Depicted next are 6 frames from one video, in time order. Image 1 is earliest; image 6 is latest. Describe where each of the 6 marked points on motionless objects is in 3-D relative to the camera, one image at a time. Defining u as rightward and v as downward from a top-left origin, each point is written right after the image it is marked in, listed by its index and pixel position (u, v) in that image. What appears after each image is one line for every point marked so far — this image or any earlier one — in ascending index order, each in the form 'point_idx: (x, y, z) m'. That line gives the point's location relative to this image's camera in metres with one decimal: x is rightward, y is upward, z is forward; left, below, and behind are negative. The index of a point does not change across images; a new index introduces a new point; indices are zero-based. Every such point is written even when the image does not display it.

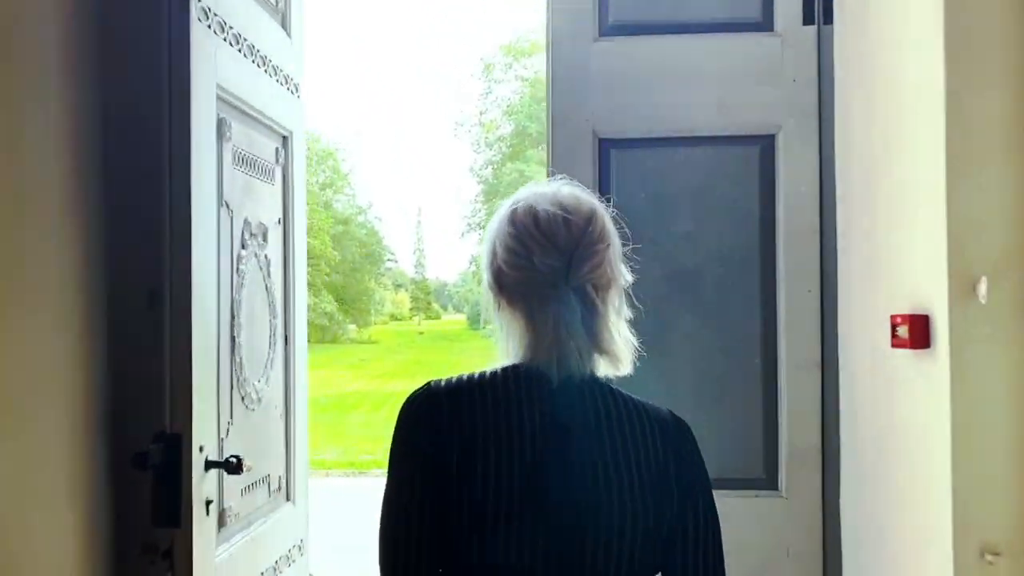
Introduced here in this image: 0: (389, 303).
0: (-0.5, -0.1, +3.1) m
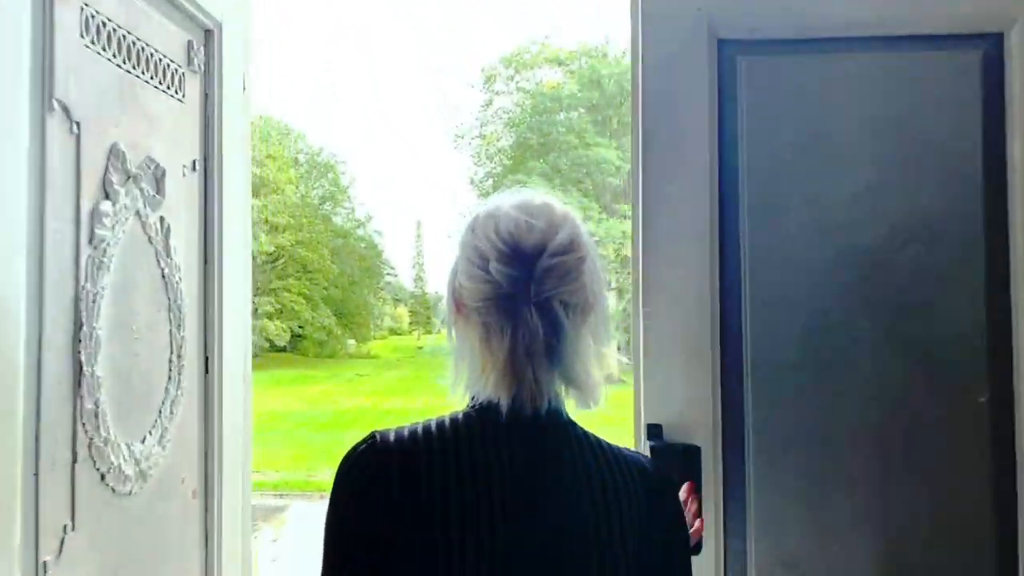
0: (-0.4, -0.1, +2.5) m
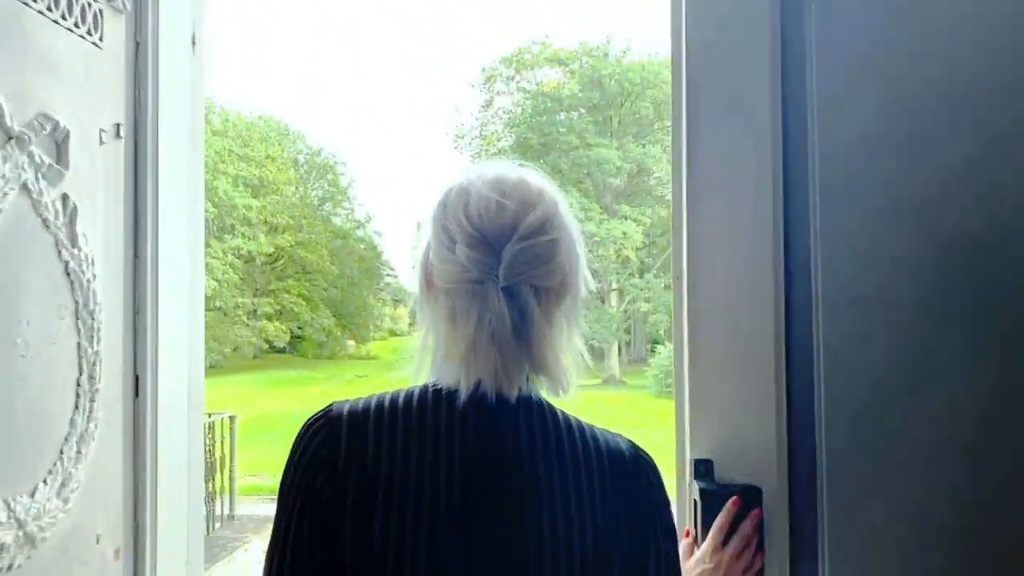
0: (-0.4, -0.1, +2.3) m
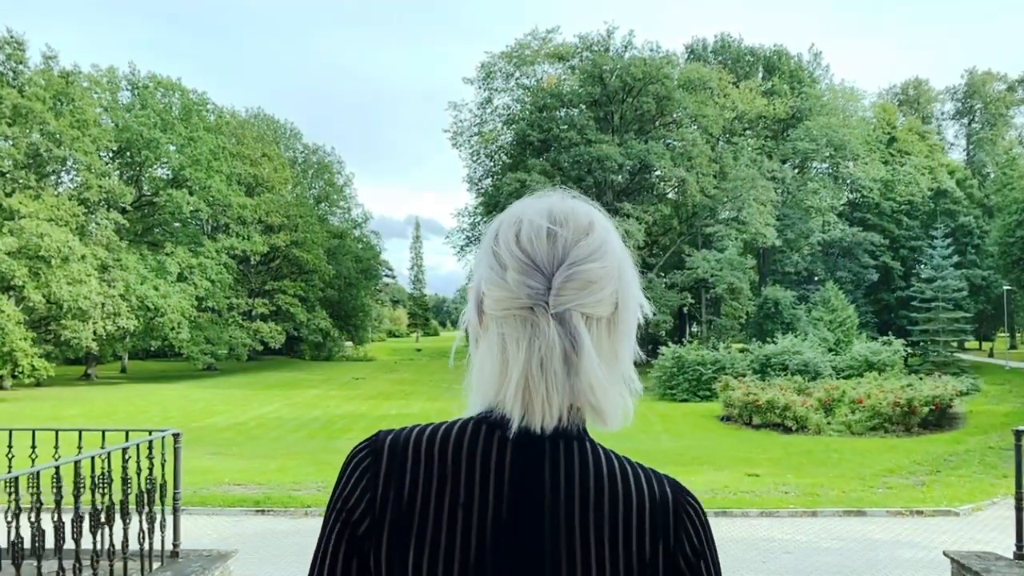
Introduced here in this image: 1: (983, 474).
0: (-0.4, -0.1, +1.7) m
1: (+6.4, -2.5, +11.2) m
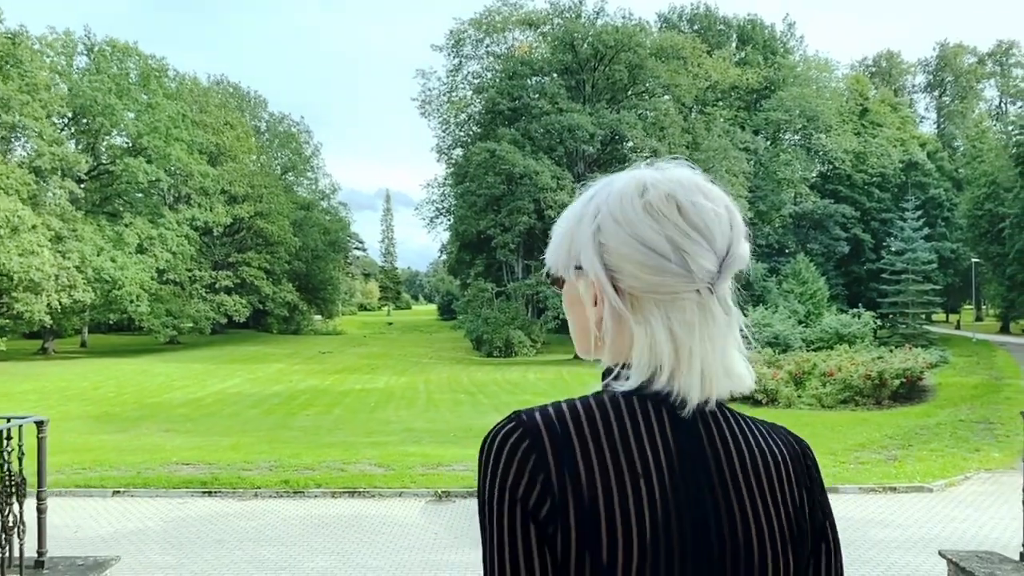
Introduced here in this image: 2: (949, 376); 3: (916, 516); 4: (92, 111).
0: (-0.6, 0.0, +1.1) m
1: (+5.9, -2.1, +10.9) m
2: (+8.3, -1.7, +15.6) m
3: (+3.9, -2.2, +8.0) m
4: (-9.2, +3.9, +18.0) m
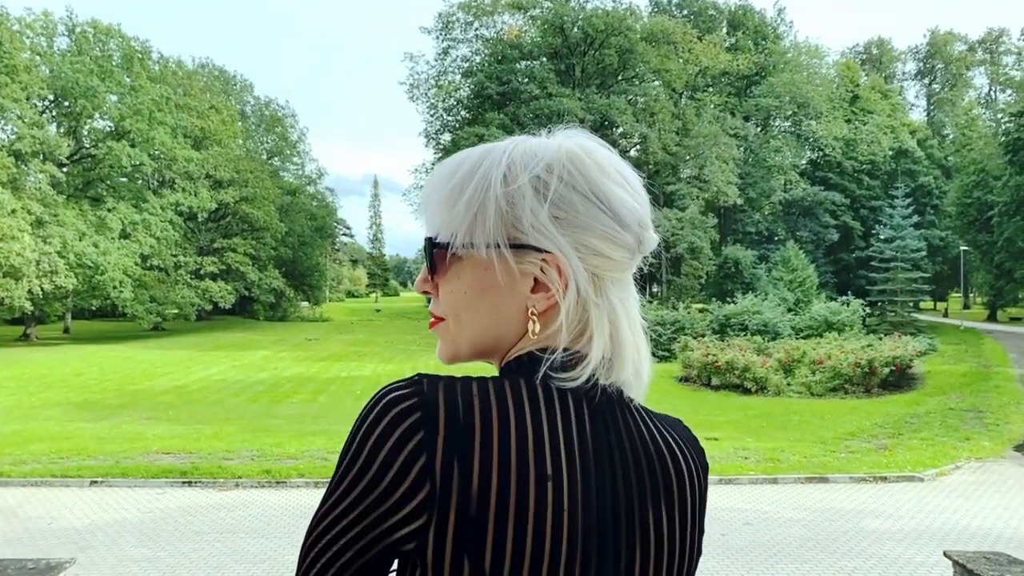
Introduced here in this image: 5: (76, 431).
0: (-0.6, +0.1, +0.9) m
1: (+5.7, -1.9, +10.8) m
2: (+8.1, -1.4, +15.5) m
3: (+3.8, -2.1, +7.8) m
4: (-9.4, +4.2, +17.6) m
5: (-6.3, -2.1, +12.0) m
